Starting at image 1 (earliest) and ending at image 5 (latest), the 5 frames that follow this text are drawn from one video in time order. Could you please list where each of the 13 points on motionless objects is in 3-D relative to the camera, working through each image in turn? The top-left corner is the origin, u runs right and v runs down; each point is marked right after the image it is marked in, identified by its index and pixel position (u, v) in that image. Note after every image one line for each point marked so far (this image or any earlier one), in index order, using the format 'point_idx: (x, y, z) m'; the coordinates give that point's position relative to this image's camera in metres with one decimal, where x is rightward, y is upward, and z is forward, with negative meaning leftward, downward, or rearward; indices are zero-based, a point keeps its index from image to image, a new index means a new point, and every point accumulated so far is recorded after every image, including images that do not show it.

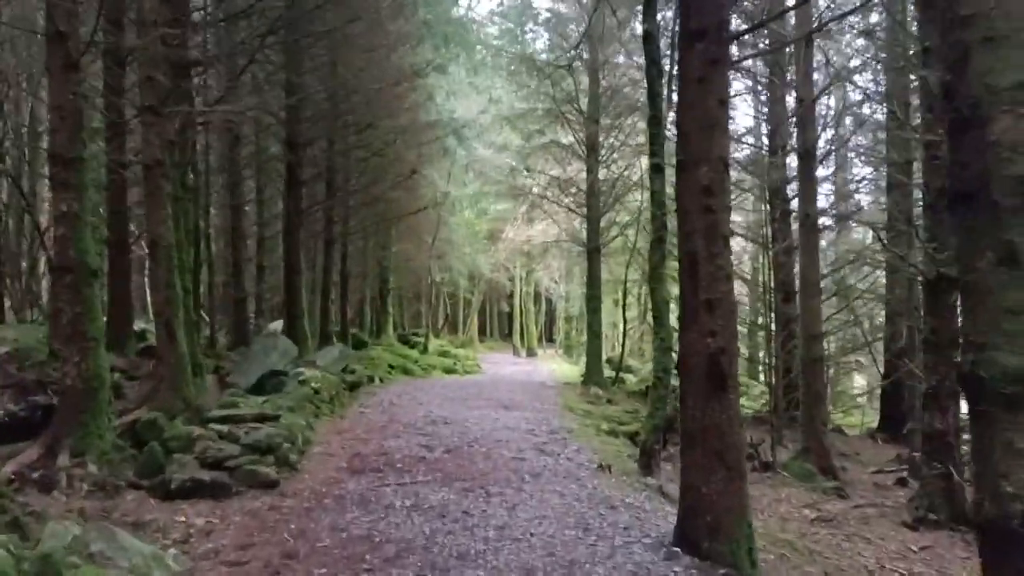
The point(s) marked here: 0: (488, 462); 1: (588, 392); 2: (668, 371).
0: (-0.3, -2.2, +9.5) m
1: (+2.0, -2.7, +19.2) m
2: (+2.0, -1.1, +9.6) m
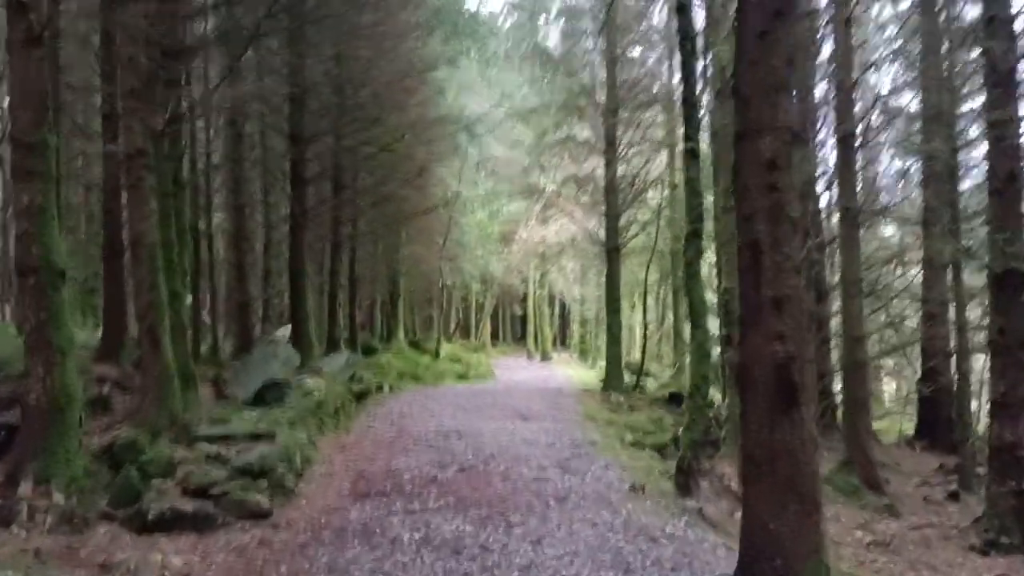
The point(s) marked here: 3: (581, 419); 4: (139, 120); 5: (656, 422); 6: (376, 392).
0: (-0.1, -2.2, +8.5) m
1: (+2.4, -2.7, +18.2) m
2: (+2.3, -1.1, +8.6) m
3: (+1.4, -2.7, +15.1) m
4: (-4.4, +2.0, +8.7) m
5: (+3.1, -2.9, +16.1) m
6: (-3.2, -2.5, +17.6) m
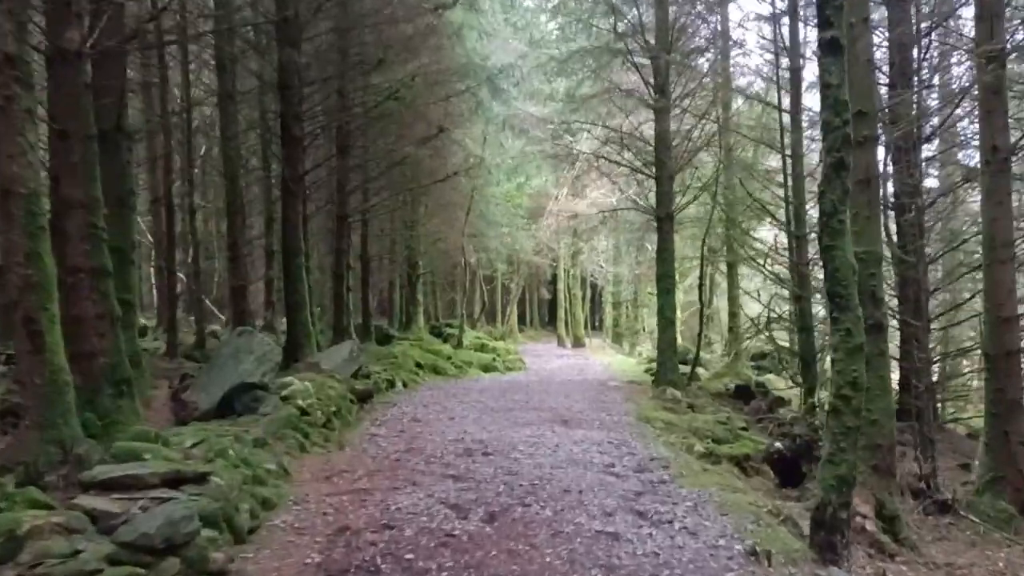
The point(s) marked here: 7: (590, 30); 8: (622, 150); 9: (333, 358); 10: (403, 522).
0: (+0.4, -1.9, +5.6) m
1: (+3.1, -2.2, +15.3) m
2: (+2.7, -0.7, +5.6) m
3: (+2.0, -2.2, +12.2) m
4: (-4.0, +2.2, +5.9) m
5: (+3.8, -2.4, +13.2) m
6: (-2.5, -2.1, +14.9) m
7: (+1.9, +6.2, +17.8) m
8: (+2.7, +3.3, +17.8) m
9: (-3.4, -1.3, +13.9) m
10: (-0.9, -1.9, +6.2) m
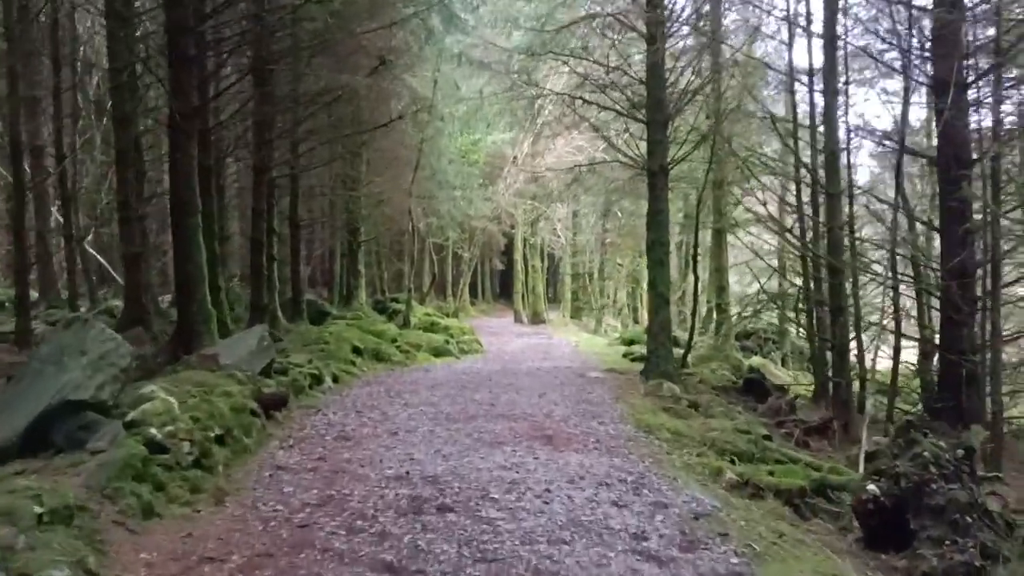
0: (+0.4, -1.8, +2.6) m
1: (+2.5, -1.7, +12.4) m
2: (+2.7, -0.6, +2.7) m
3: (+1.6, -1.9, +9.2) m
4: (-4.0, +2.3, +2.4) m
5: (+3.3, -2.0, +10.3) m
6: (-3.1, -1.6, +11.6) m
7: (+1.1, +6.8, +14.5) m
8: (+1.9, +3.9, +14.7) m
9: (-3.9, -0.9, +10.5) m
10: (-0.9, -1.8, +3.0) m
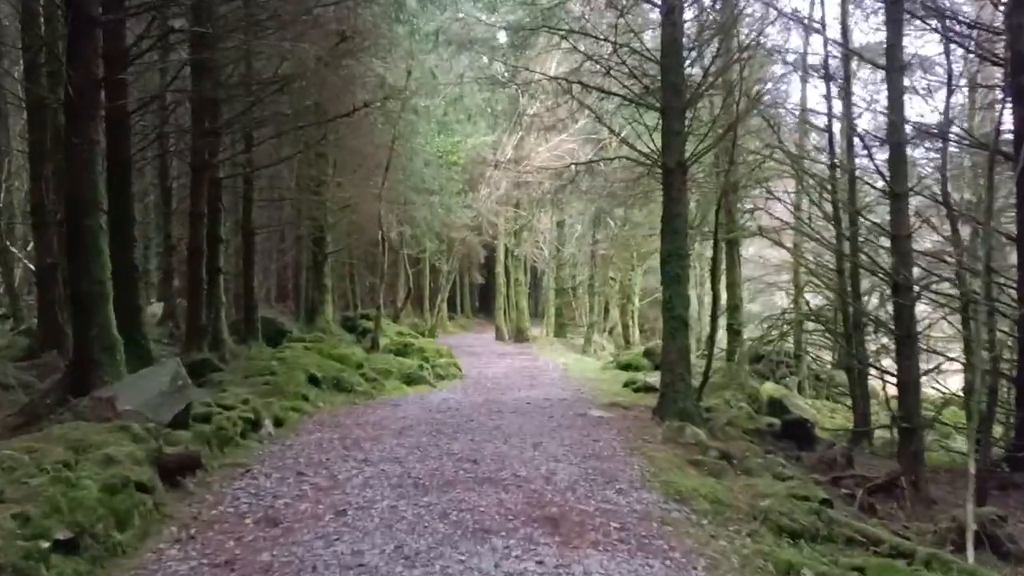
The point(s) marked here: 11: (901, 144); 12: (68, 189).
0: (+0.5, -2.0, +0.2) m
1: (+2.3, -2.0, +10.0) m
2: (+2.8, -0.8, +0.4) m
3: (+1.5, -2.1, +6.9) m
4: (-3.9, +2.2, -0.1) m
5: (+3.1, -2.3, +8.0) m
6: (-3.3, -1.8, +9.1) m
7: (+0.9, +6.5, +12.2) m
8: (+1.6, +3.6, +12.4) m
9: (-4.0, -1.1, +8.0) m
10: (-0.9, -1.9, +0.6) m
11: (+4.9, +1.8, +9.4) m
12: (-5.4, +1.2, +9.0) m
